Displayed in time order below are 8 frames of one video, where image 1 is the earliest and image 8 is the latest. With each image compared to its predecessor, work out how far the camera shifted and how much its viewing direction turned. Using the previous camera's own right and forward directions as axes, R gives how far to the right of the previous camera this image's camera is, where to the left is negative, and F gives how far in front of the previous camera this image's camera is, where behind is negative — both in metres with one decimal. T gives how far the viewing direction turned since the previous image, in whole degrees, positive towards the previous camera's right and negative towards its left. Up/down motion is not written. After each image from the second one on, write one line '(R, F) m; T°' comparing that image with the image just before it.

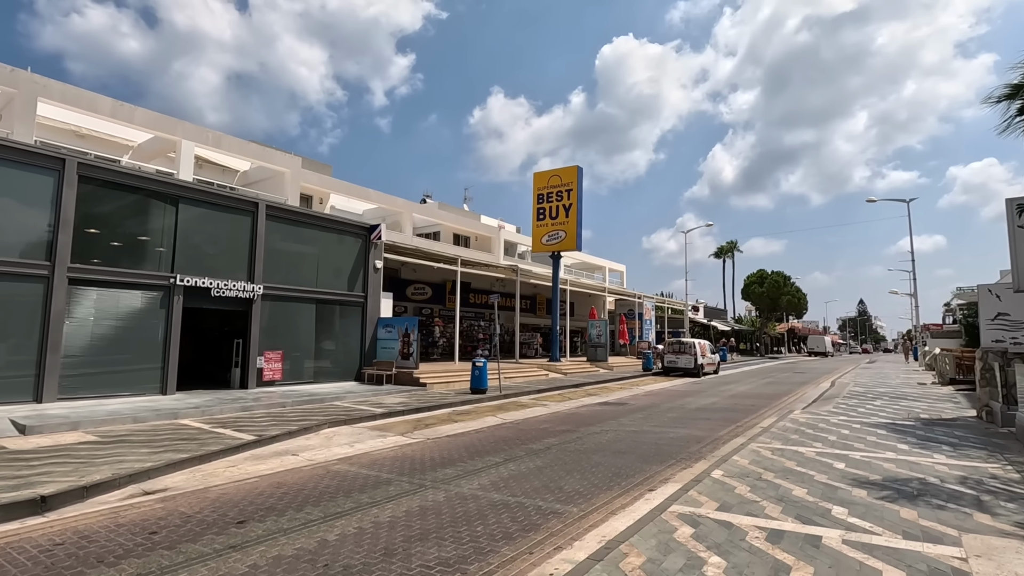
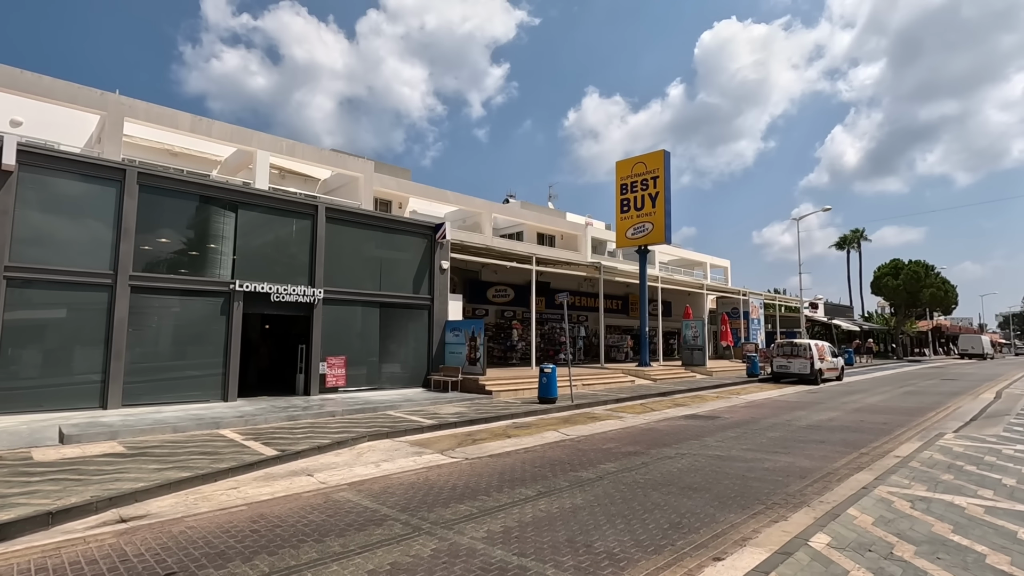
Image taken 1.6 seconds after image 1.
(+0.8, +1.6) m; -11°
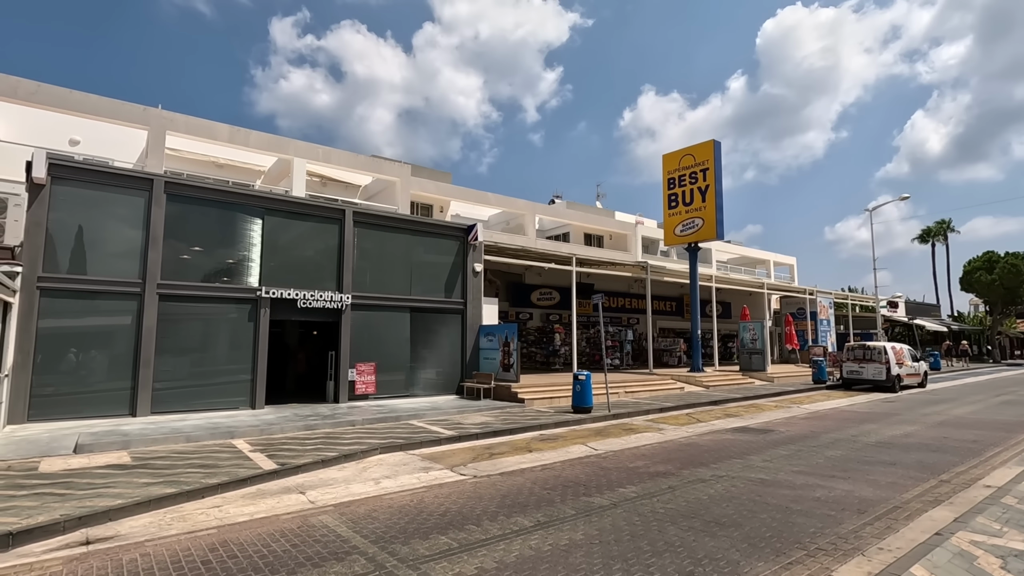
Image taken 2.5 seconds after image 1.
(+0.7, +0.8) m; -6°
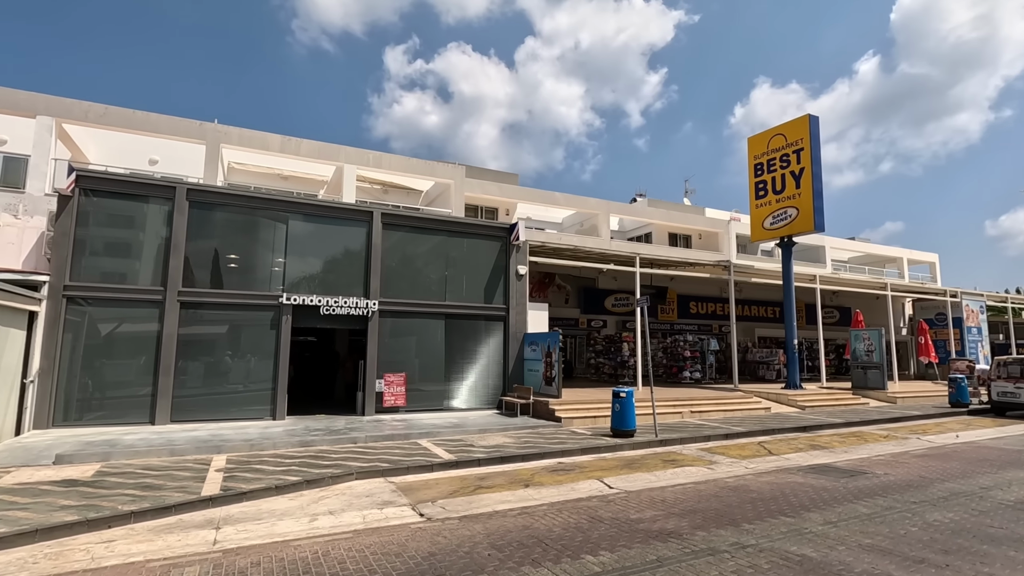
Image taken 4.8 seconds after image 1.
(+1.7, +1.8) m; -11°
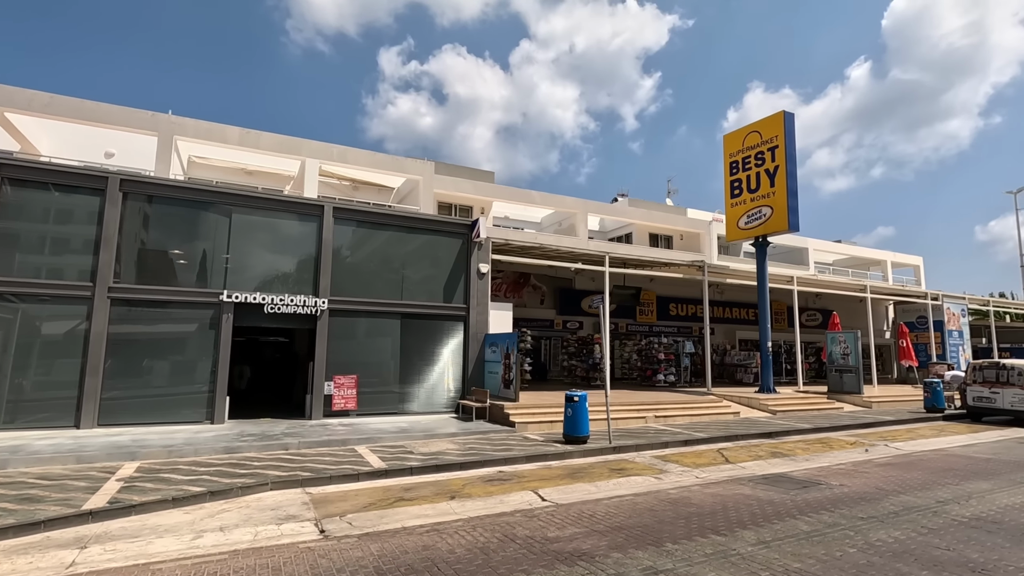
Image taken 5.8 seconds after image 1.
(+1.0, +0.6) m; +1°
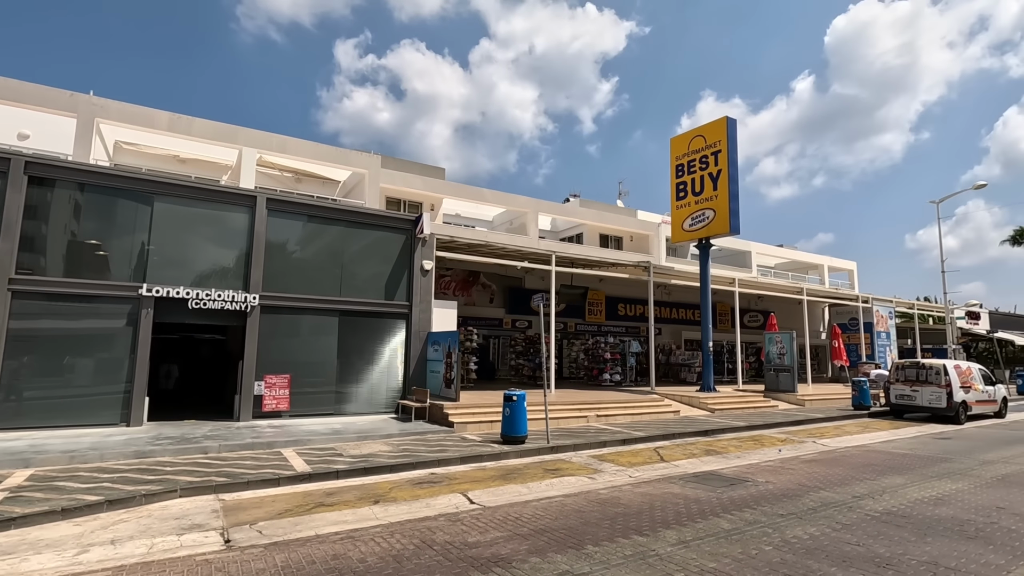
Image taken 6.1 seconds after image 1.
(+0.4, +0.2) m; +5°
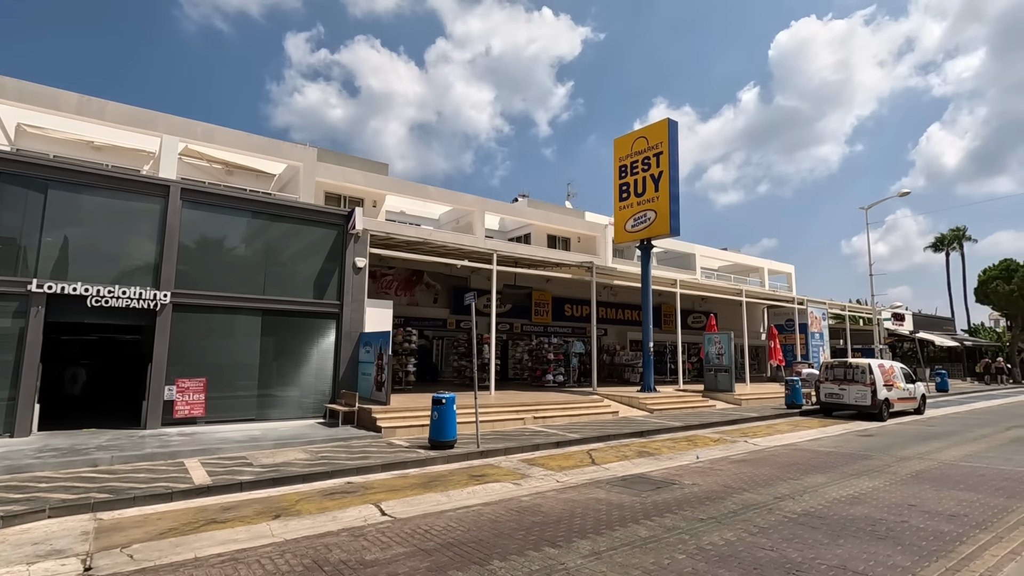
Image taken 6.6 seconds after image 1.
(+0.5, +0.4) m; +5°
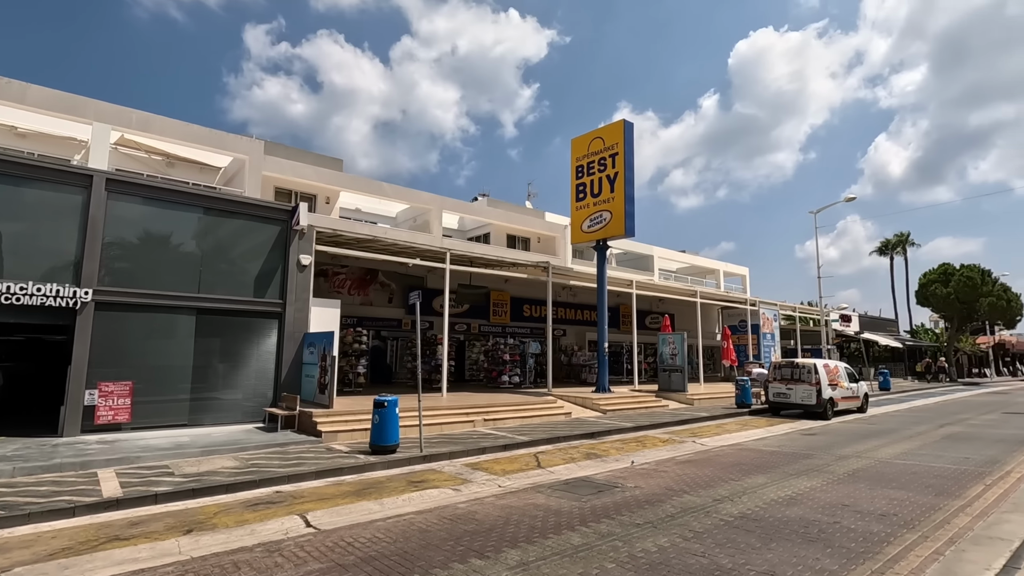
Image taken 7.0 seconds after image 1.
(+0.4, +0.3) m; +4°
